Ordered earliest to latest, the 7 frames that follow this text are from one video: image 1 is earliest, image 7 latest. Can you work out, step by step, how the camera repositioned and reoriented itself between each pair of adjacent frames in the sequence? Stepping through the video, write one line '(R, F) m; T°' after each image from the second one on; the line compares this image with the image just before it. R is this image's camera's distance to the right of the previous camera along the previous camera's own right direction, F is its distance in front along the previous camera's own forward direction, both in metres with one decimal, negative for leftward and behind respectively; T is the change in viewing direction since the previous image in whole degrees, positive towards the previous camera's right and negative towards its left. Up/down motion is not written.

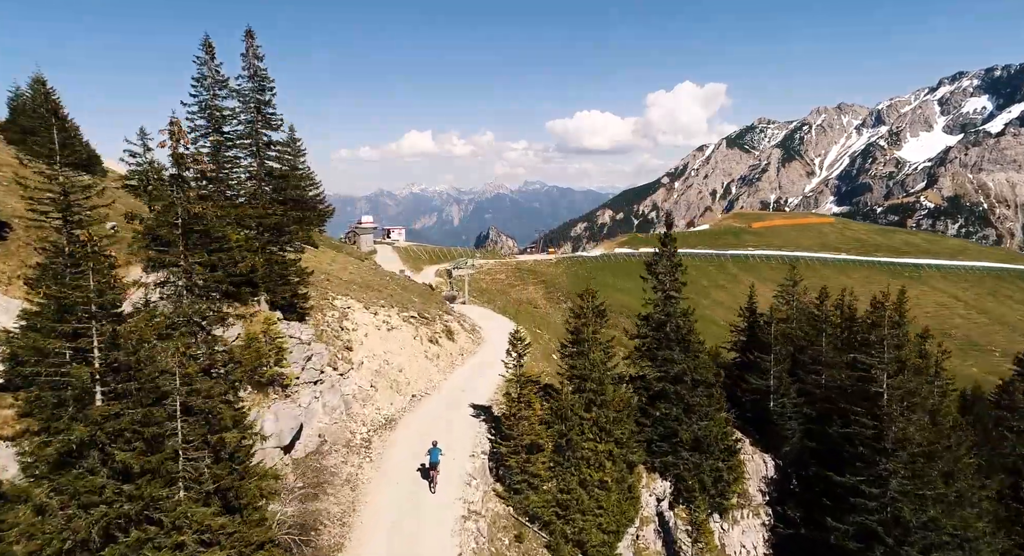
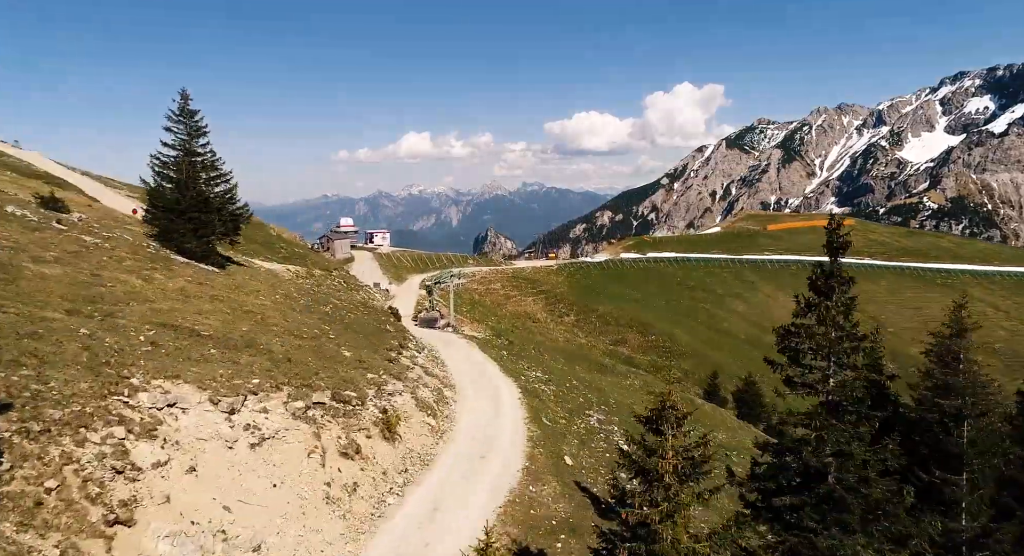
(+0.4, +13.0) m; 0°
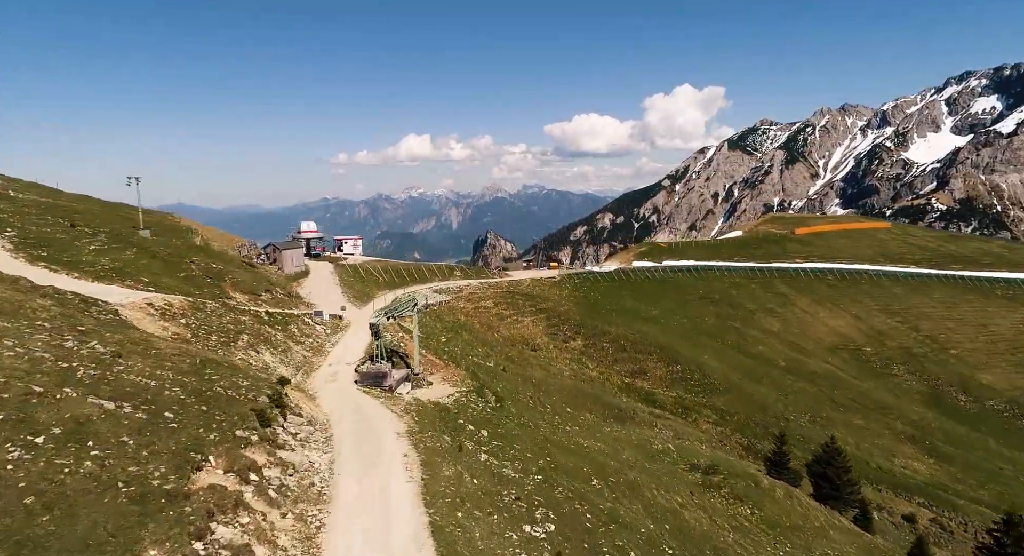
(+0.9, +19.2) m; 0°
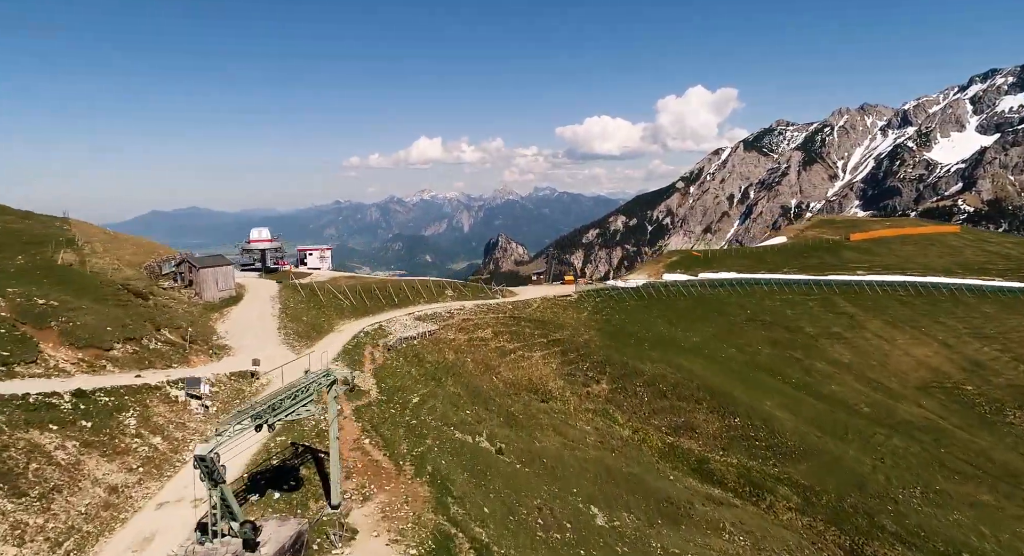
(+0.8, +21.3) m; -1°
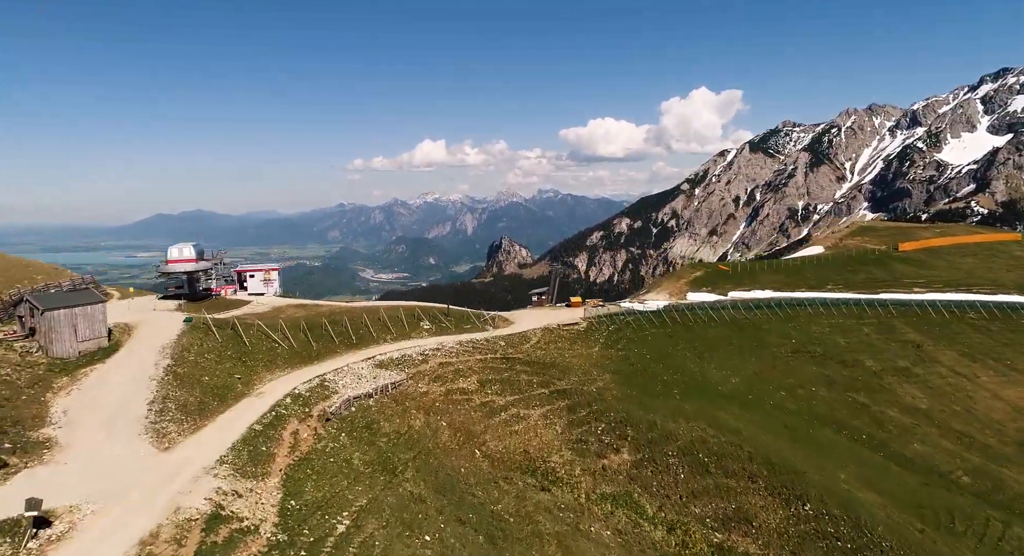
(+1.1, +17.5) m; 0°
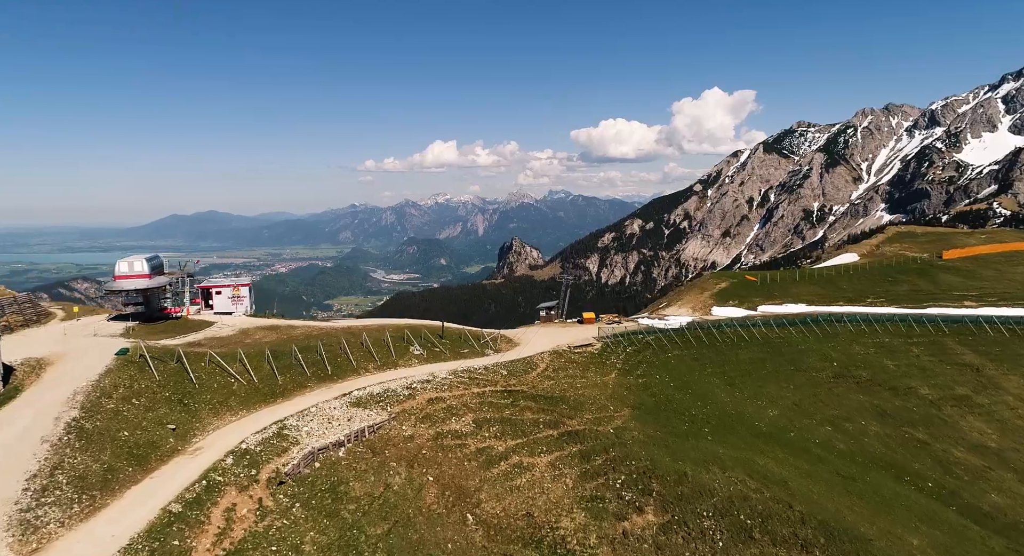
(+0.6, +9.0) m; -1°
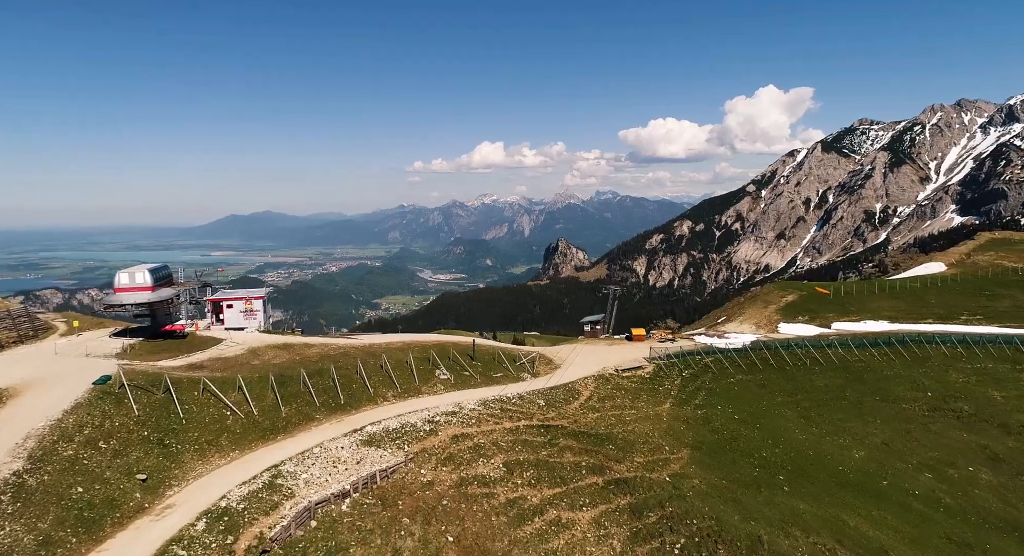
(+0.4, +7.2) m; -4°
